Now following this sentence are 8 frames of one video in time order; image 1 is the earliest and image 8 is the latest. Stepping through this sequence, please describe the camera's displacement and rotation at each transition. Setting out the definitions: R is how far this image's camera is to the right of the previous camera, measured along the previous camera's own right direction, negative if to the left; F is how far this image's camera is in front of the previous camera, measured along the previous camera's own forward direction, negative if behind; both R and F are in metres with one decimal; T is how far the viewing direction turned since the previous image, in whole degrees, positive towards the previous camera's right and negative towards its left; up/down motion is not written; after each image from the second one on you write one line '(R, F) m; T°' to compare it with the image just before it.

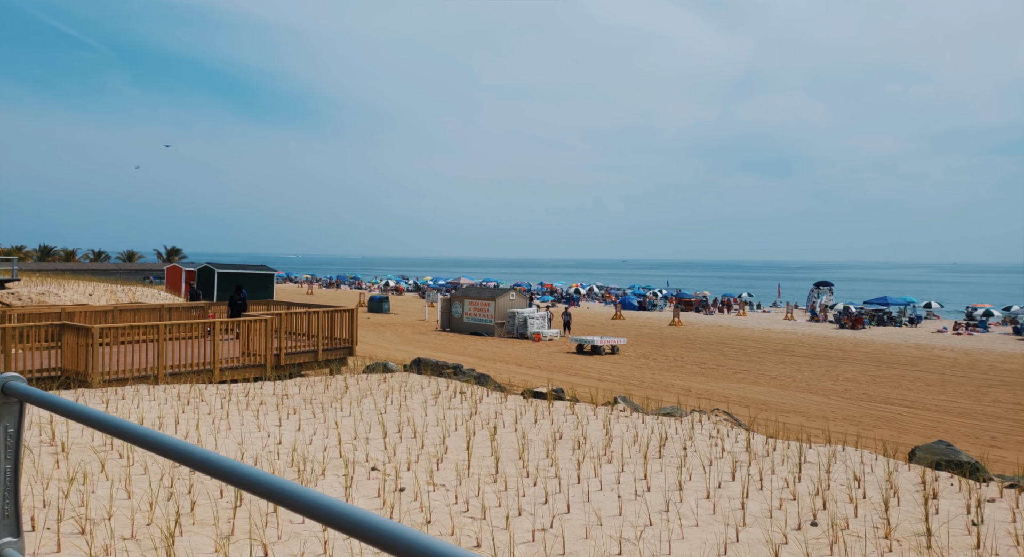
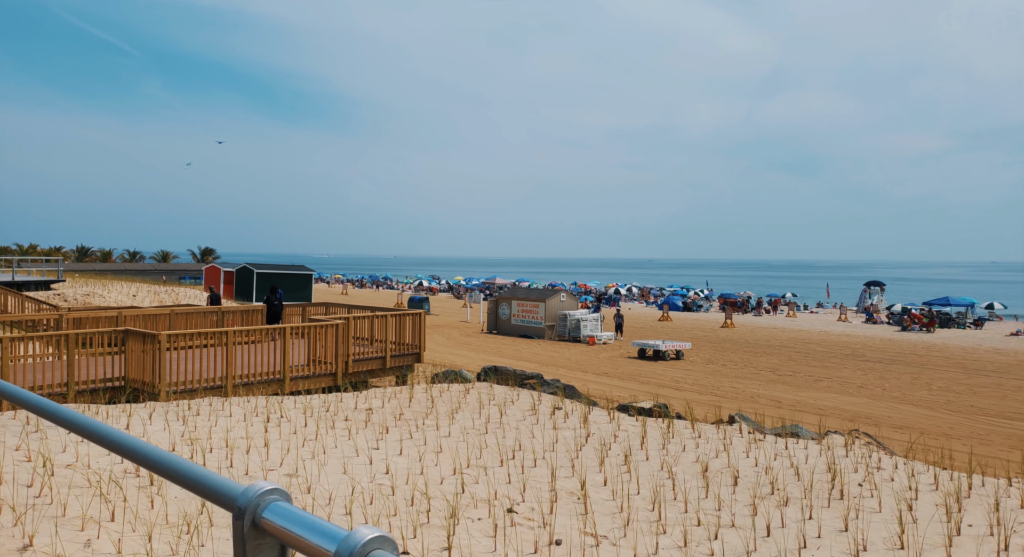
(-1.0, +1.3) m; -2°
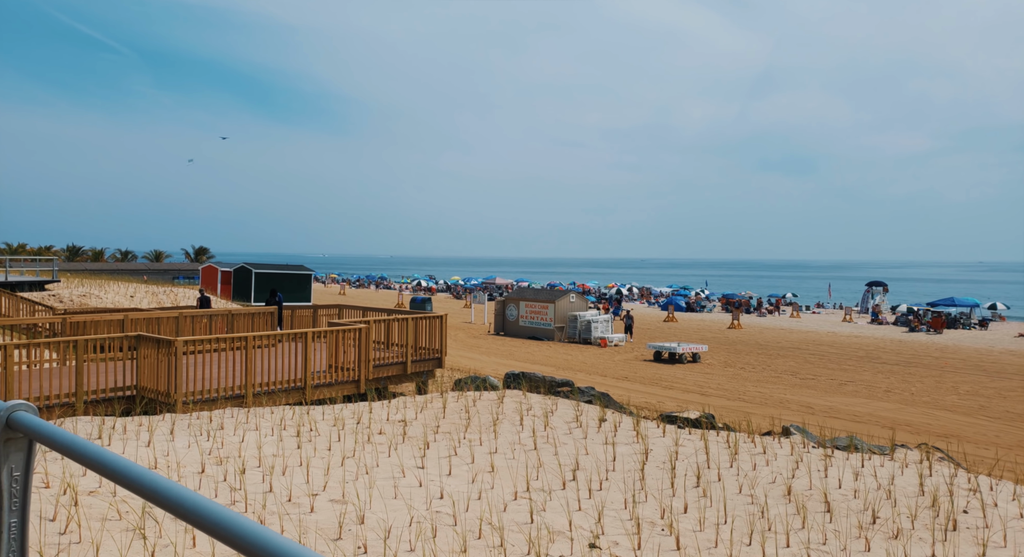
(-0.6, +0.7) m; 0°
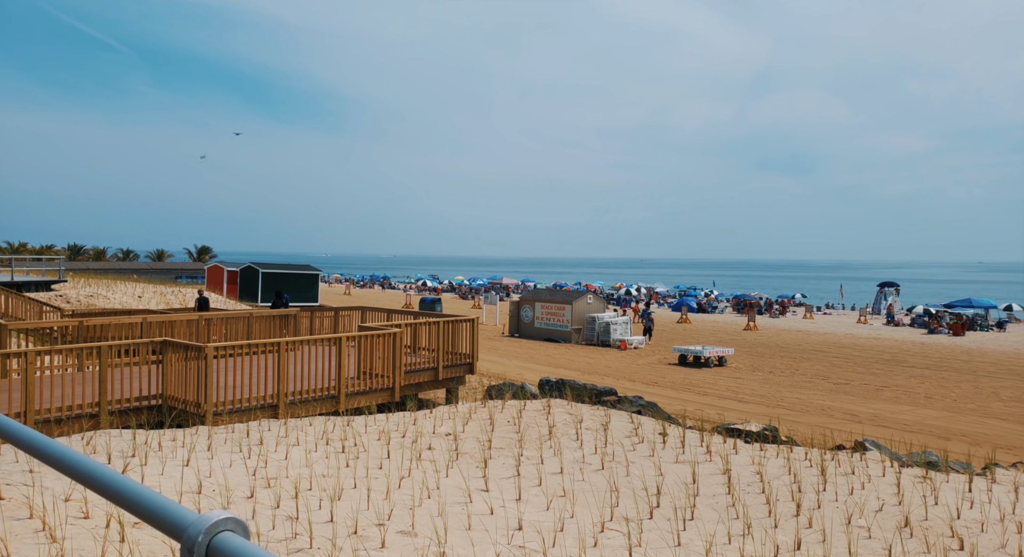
(-0.6, +0.7) m; 0°
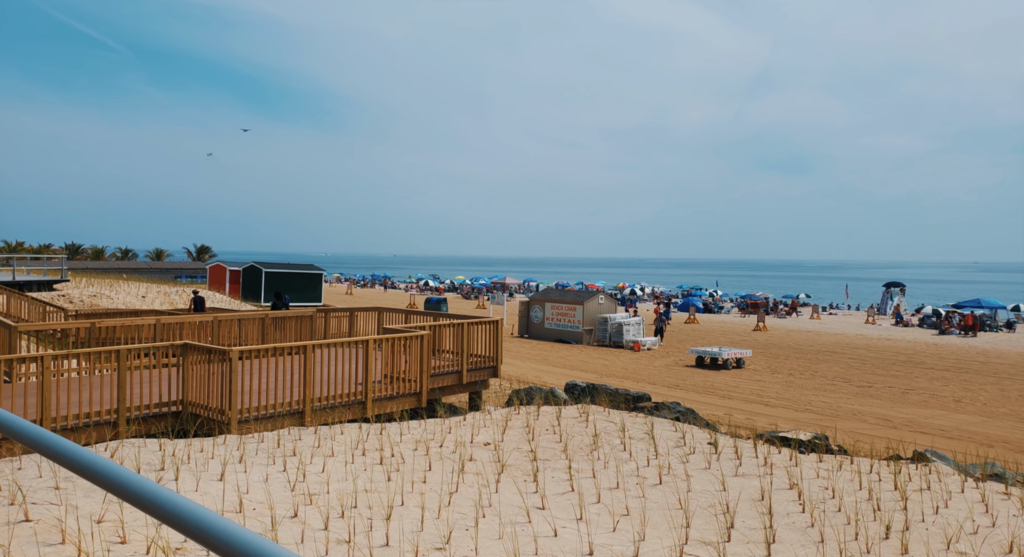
(-0.5, +0.5) m; 0°
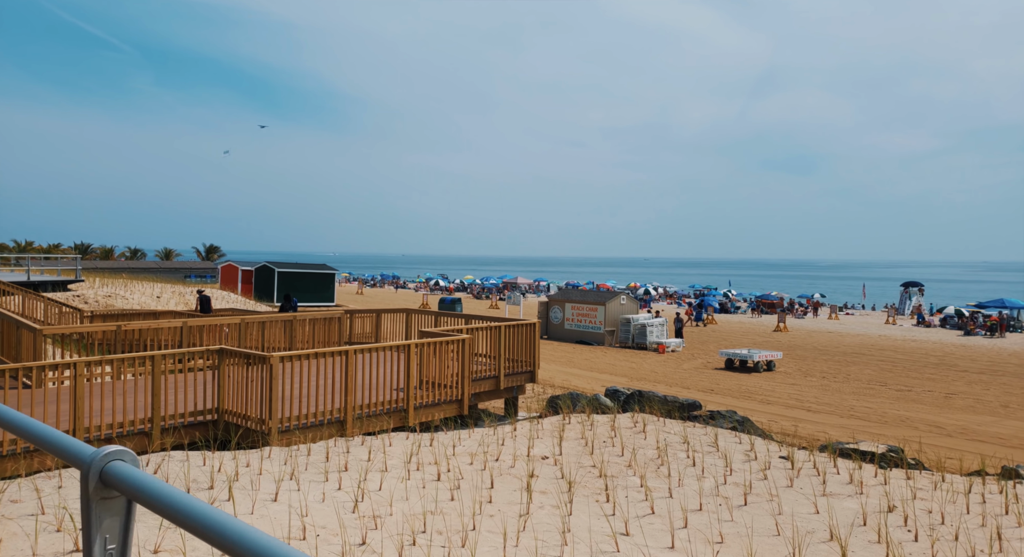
(-0.5, +0.6) m; 0°
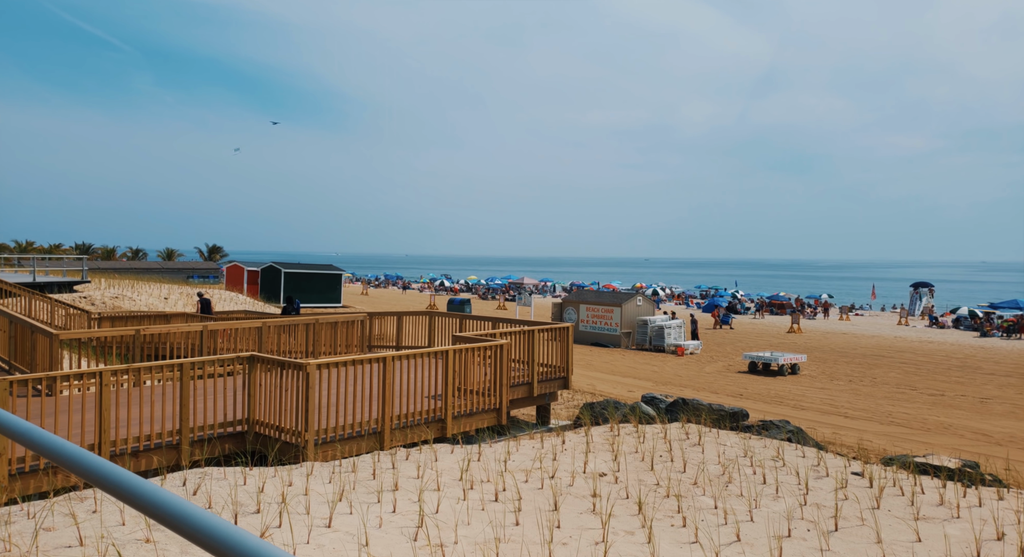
(-0.5, +0.6) m; 0°
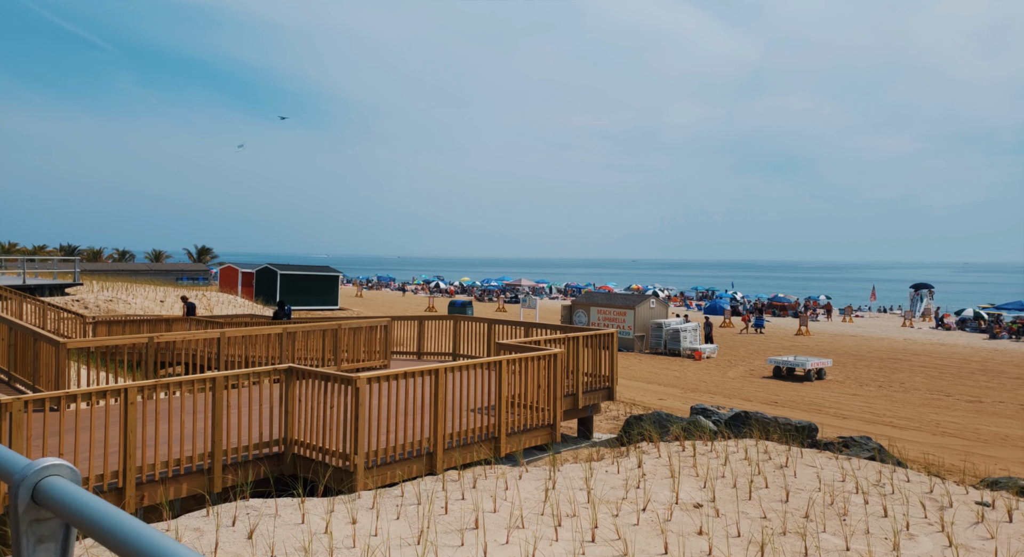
(-0.8, +1.0) m; +1°
